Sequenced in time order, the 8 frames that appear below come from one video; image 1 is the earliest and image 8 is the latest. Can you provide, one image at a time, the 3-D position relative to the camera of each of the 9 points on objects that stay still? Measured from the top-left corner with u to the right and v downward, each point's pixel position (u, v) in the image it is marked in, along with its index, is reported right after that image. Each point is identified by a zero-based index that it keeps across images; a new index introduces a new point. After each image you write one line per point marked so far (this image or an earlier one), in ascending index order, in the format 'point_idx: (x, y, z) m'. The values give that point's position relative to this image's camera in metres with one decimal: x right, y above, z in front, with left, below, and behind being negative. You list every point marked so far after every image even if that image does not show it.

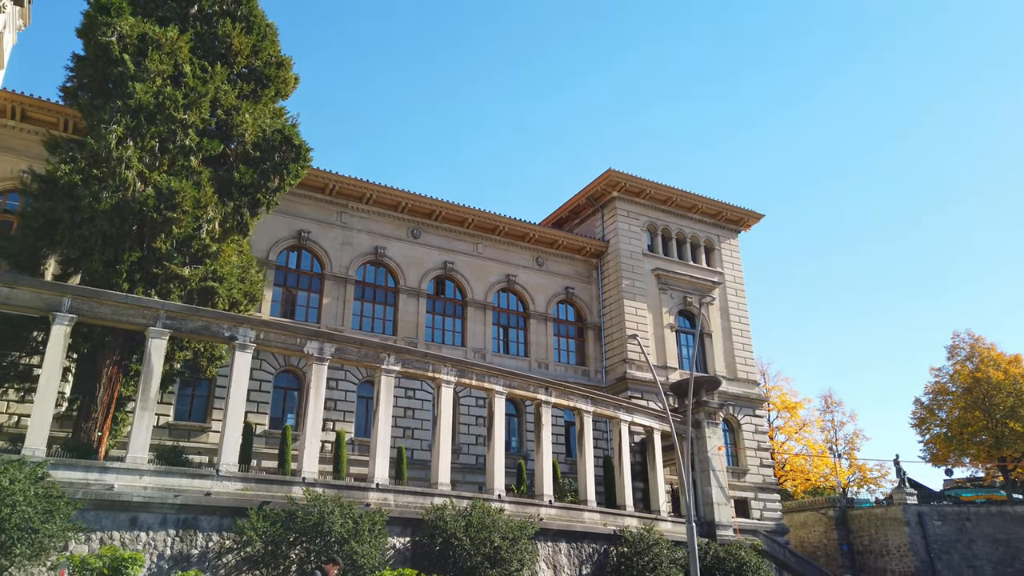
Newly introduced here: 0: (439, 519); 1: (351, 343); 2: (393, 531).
0: (-1.9, -5.8, +18.7) m
1: (-4.3, -1.5, +19.8) m
2: (-3.0, -6.1, +18.7) m
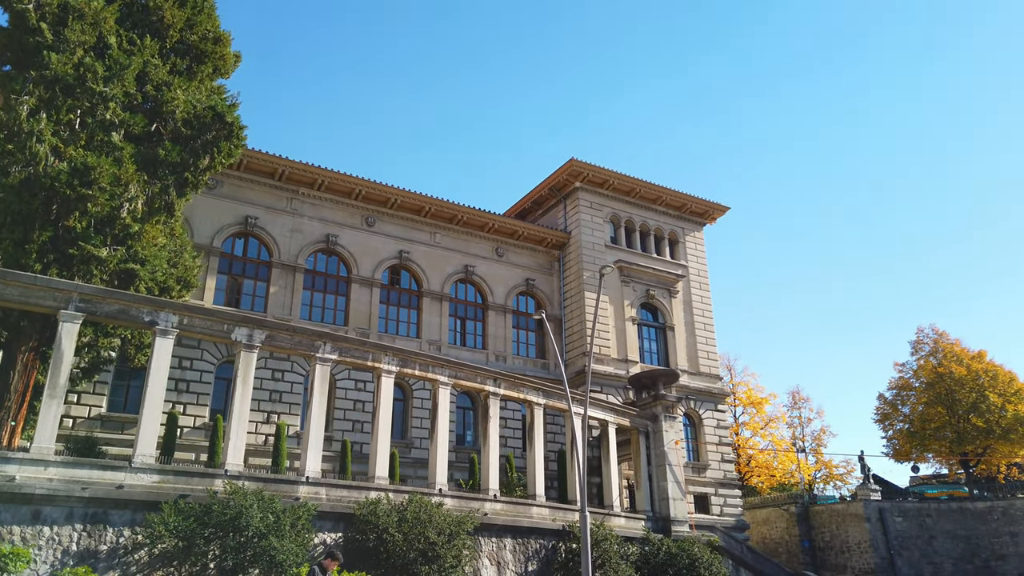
0: (-3.4, -5.4, +17.9) m
1: (-5.8, -1.1, +19.0) m
2: (-4.5, -5.7, +17.8) m
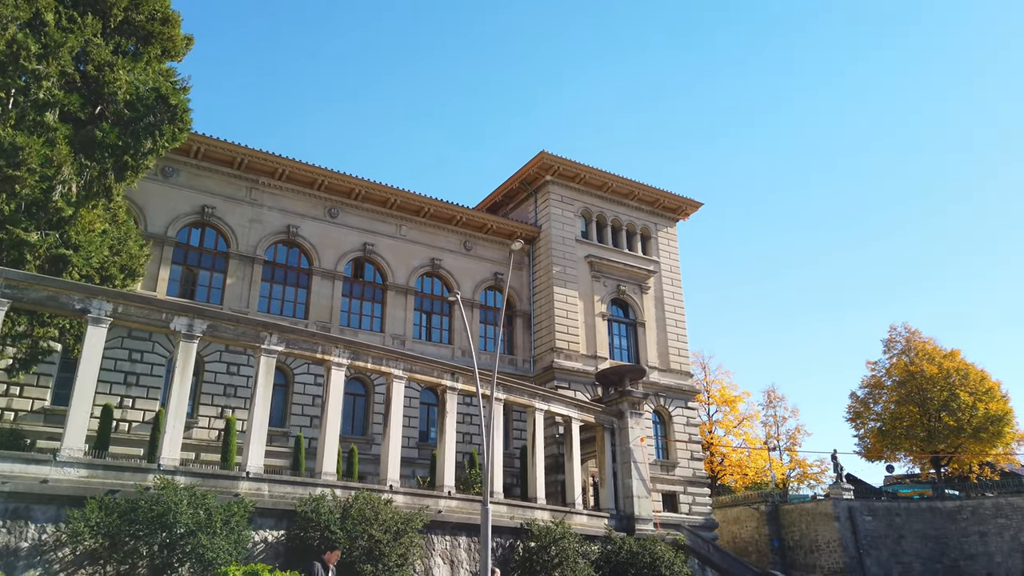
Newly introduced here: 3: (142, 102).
0: (-4.6, -5.1, +17.3) m
1: (-7.0, -0.8, +18.3) m
2: (-5.7, -5.4, +17.2) m
3: (-9.4, +4.7, +19.0) m
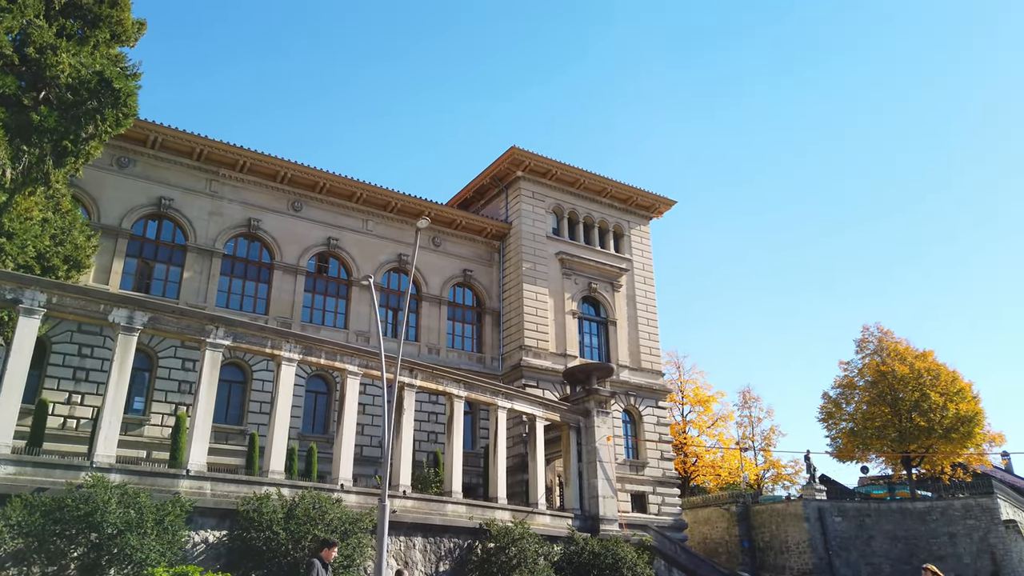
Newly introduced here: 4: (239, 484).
0: (-5.7, -4.9, +16.7) m
1: (-8.1, -0.6, +17.7) m
2: (-6.8, -5.2, +16.6) m
3: (-10.5, +5.0, +18.3) m
4: (-6.3, -4.5, +17.4) m
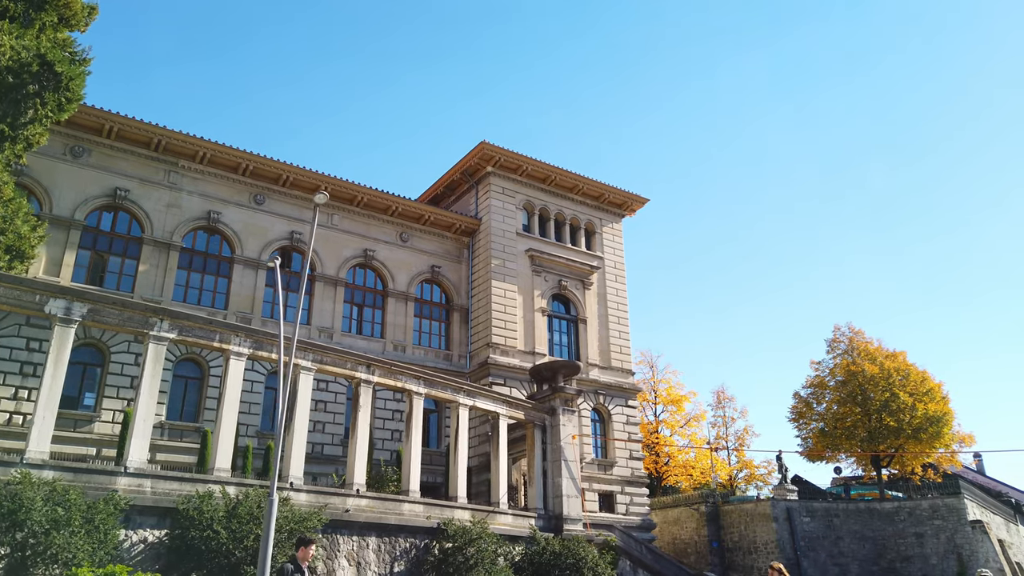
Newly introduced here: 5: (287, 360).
0: (-6.8, -4.7, +16.1) m
1: (-9.1, -0.4, +17.1) m
2: (-7.9, -5.0, +16.0) m
3: (-11.5, +5.2, +17.7) m
4: (-7.4, -4.3, +16.8) m
5: (-6.0, -1.9, +19.8) m
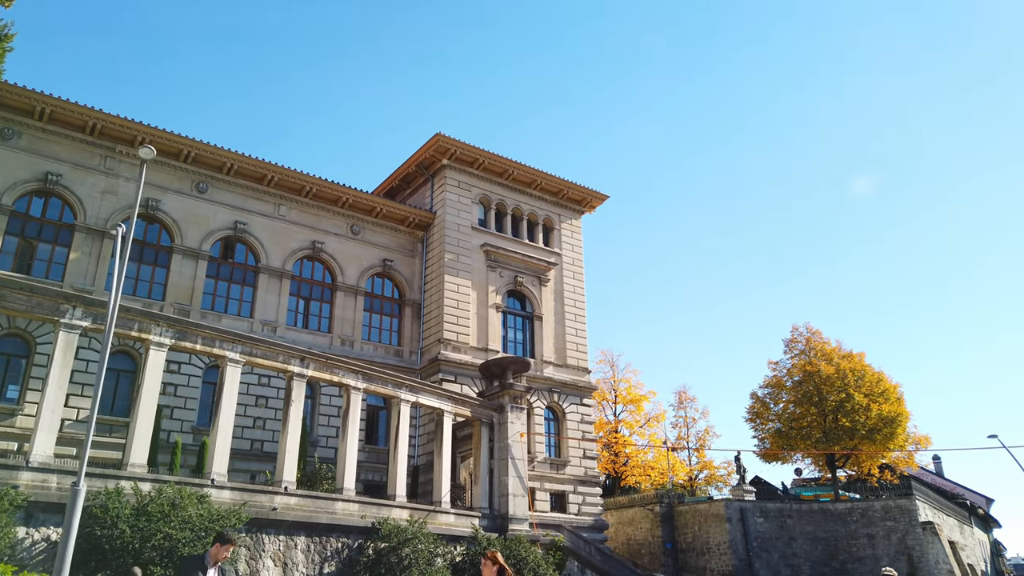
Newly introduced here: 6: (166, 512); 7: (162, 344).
0: (-8.3, -4.4, +15.3) m
1: (-10.7, 0.0, +16.2) m
2: (-9.4, -4.7, +15.1) m
3: (-13.0, +5.5, +16.7) m
4: (-9.0, -4.0, +15.9) m
5: (-7.6, -1.6, +19.0) m
6: (-7.2, -4.7, +15.7) m
7: (-8.4, -1.4, +18.1) m
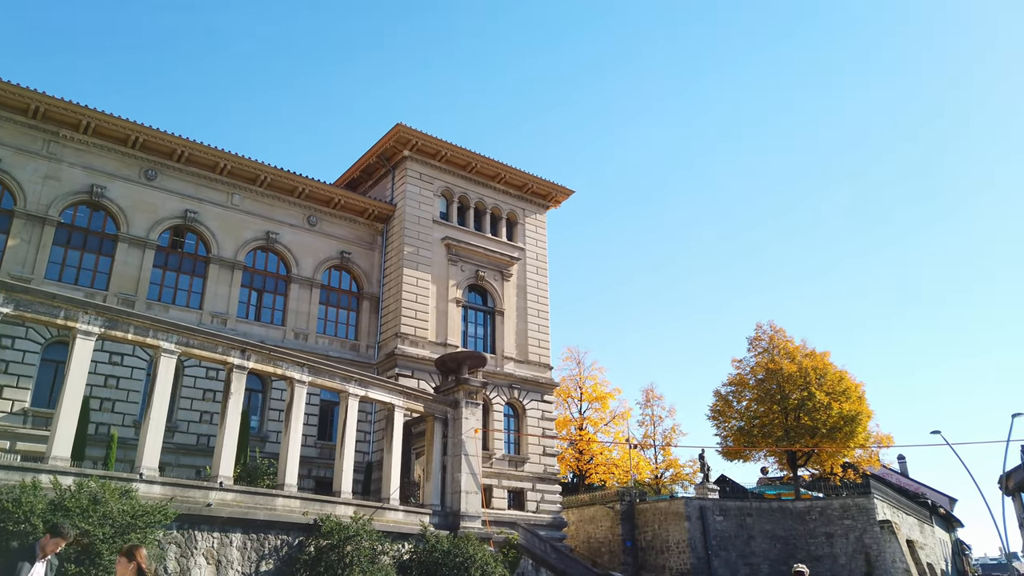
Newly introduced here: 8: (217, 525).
0: (-9.6, -4.1, +14.6) m
1: (-11.9, +0.3, +15.4) m
2: (-10.7, -4.4, +14.4) m
3: (-14.2, +5.9, +15.9) m
4: (-10.3, -3.7, +15.2) m
5: (-8.9, -1.3, +18.3) m
6: (-8.5, -4.4, +15.0) m
7: (-9.8, -1.0, +17.4) m
8: (-7.2, -5.7, +18.2) m
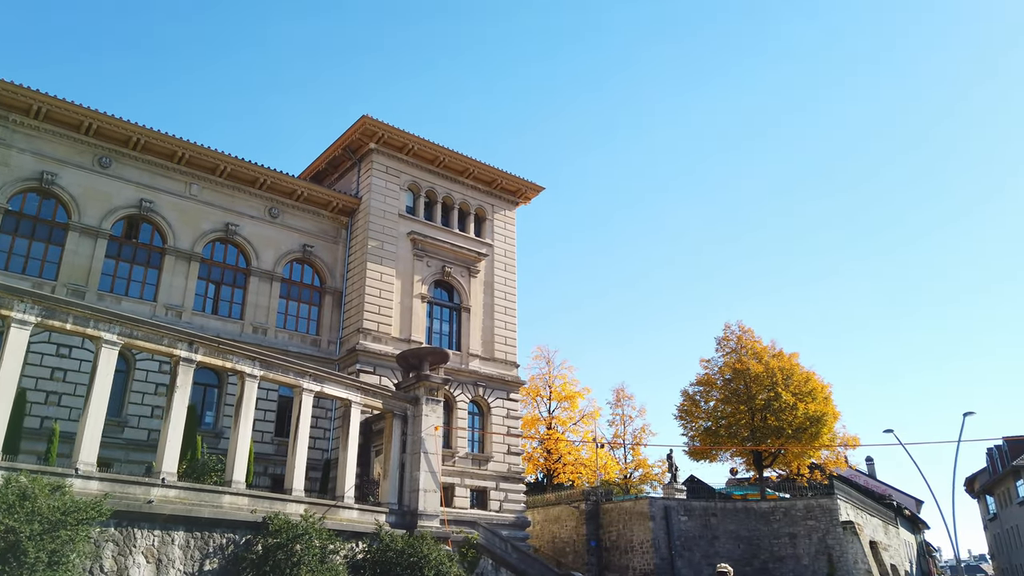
0: (-10.6, -3.8, +13.9) m
1: (-12.9, +0.6, +14.7) m
2: (-11.7, -4.1, +13.7) m
3: (-15.1, +6.2, +15.1) m
4: (-11.3, -3.4, +14.6) m
5: (-10.0, -1.0, +17.7) m
6: (-9.5, -4.1, +14.4) m
7: (-10.8, -0.8, +16.7) m
8: (-8.3, -5.5, +17.6) m
